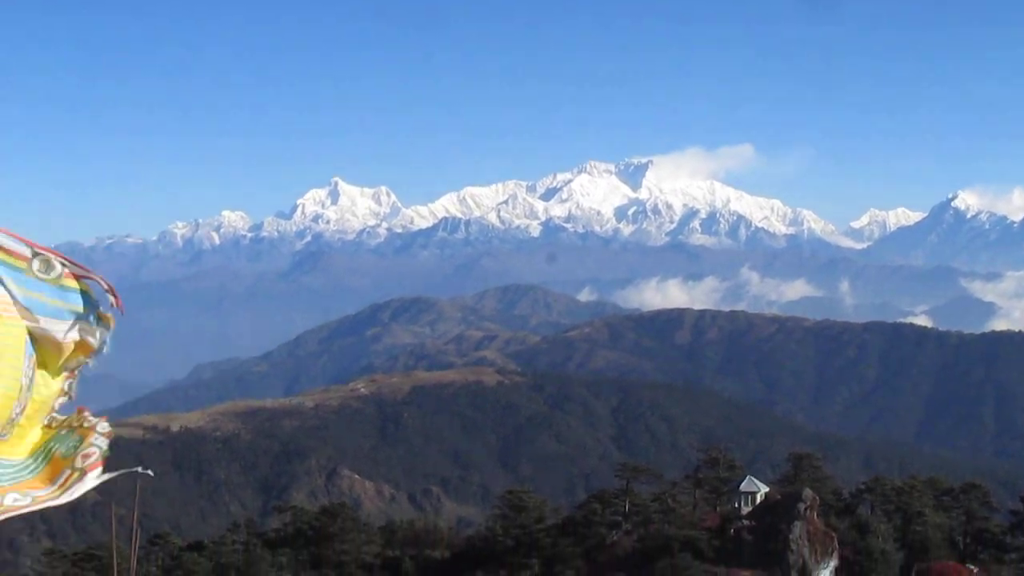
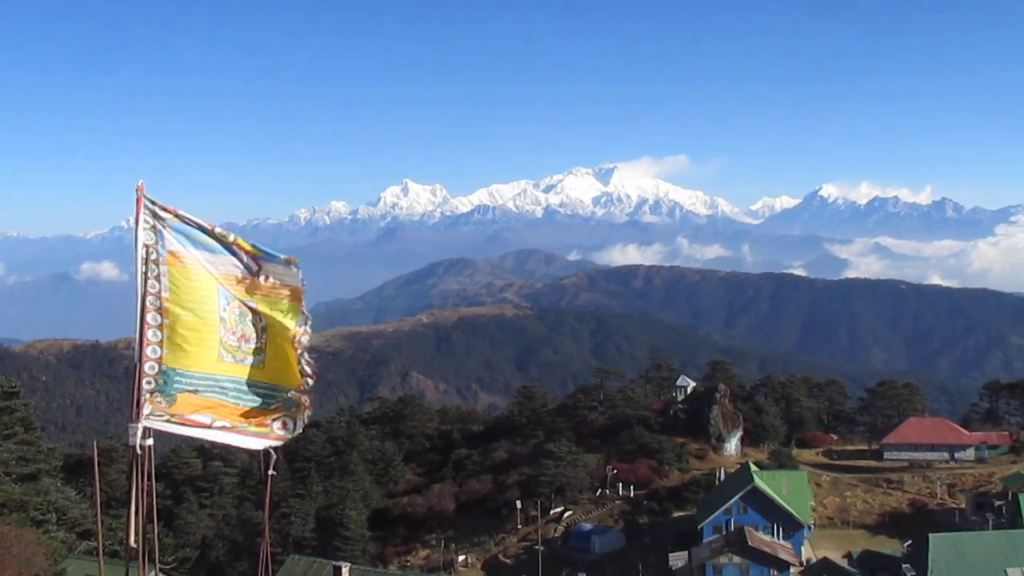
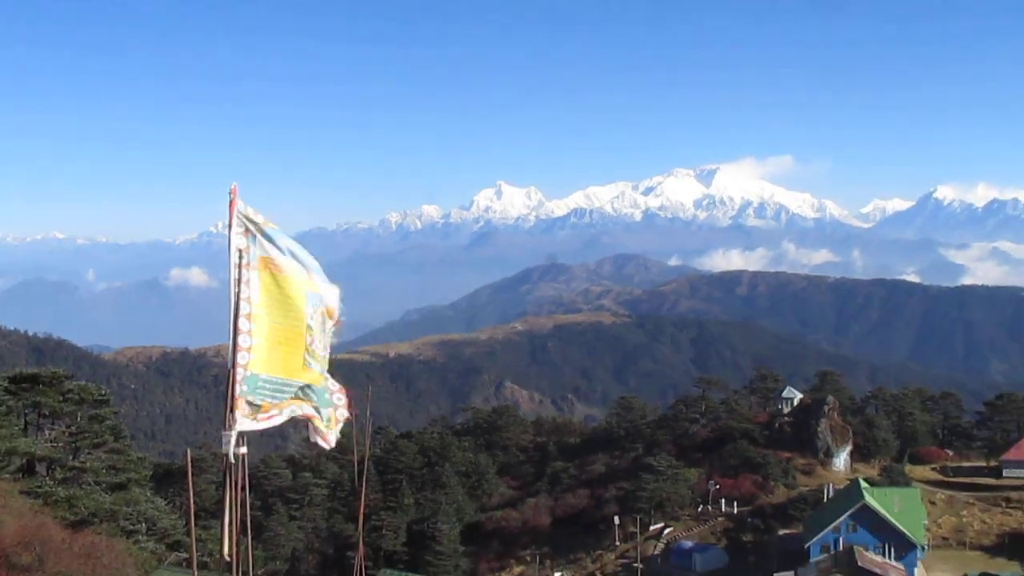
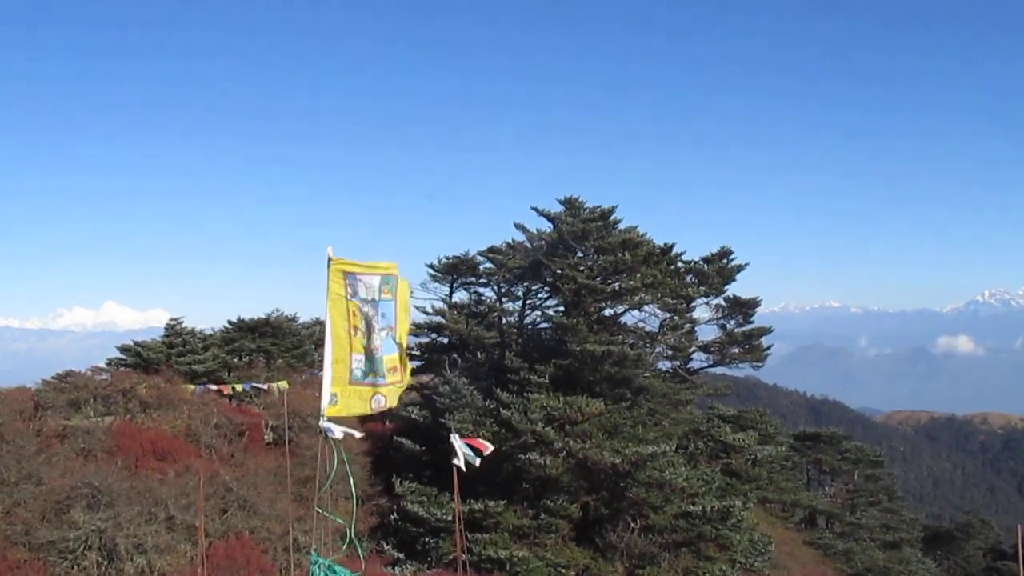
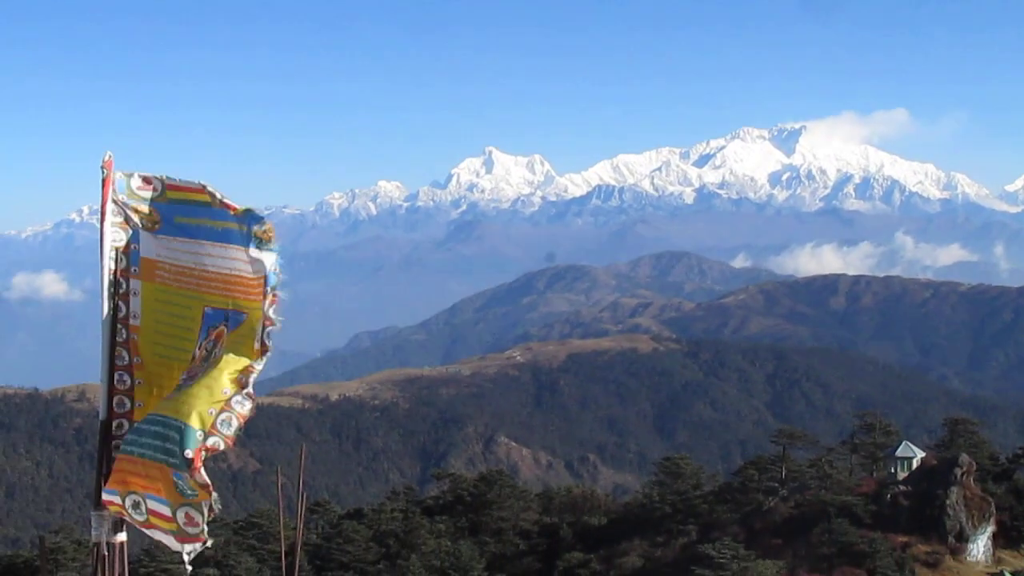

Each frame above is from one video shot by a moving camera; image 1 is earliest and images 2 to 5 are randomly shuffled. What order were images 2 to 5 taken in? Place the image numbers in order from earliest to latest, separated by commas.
5, 3, 2, 4
